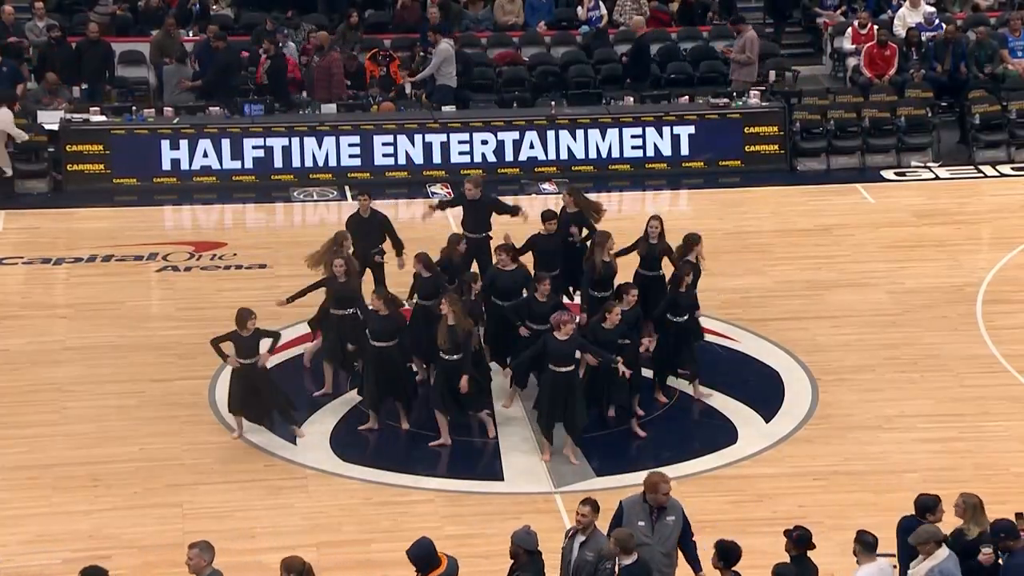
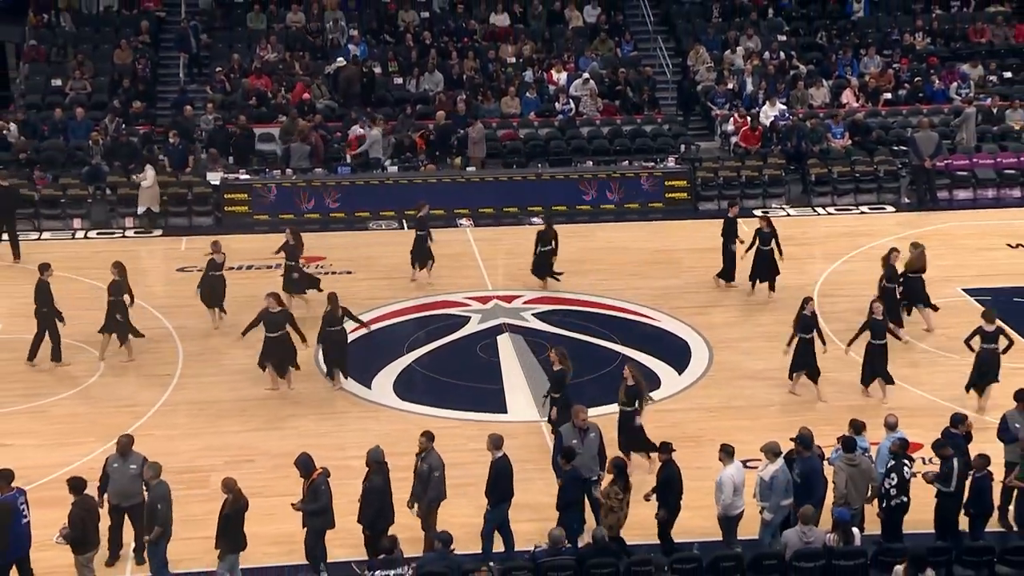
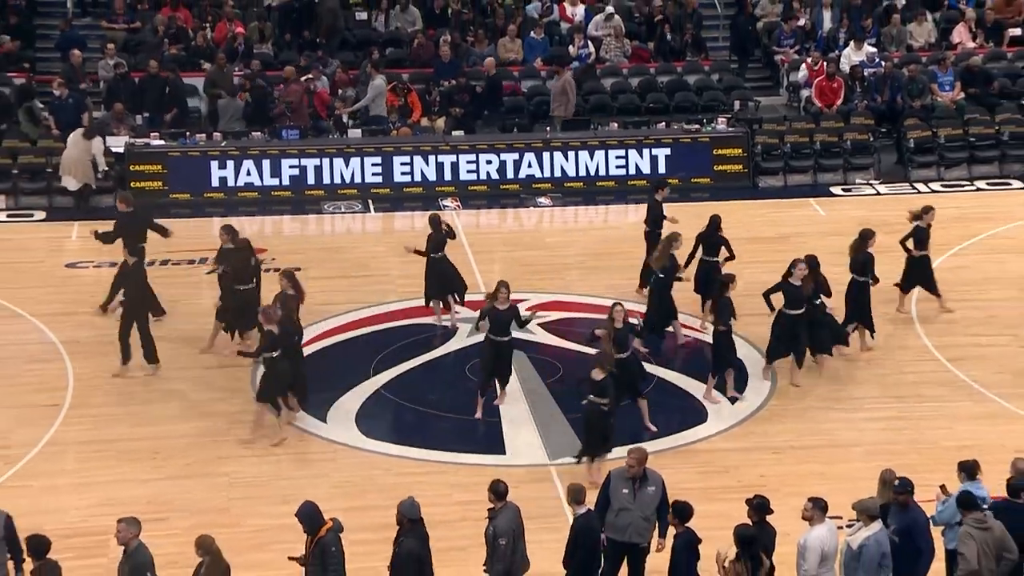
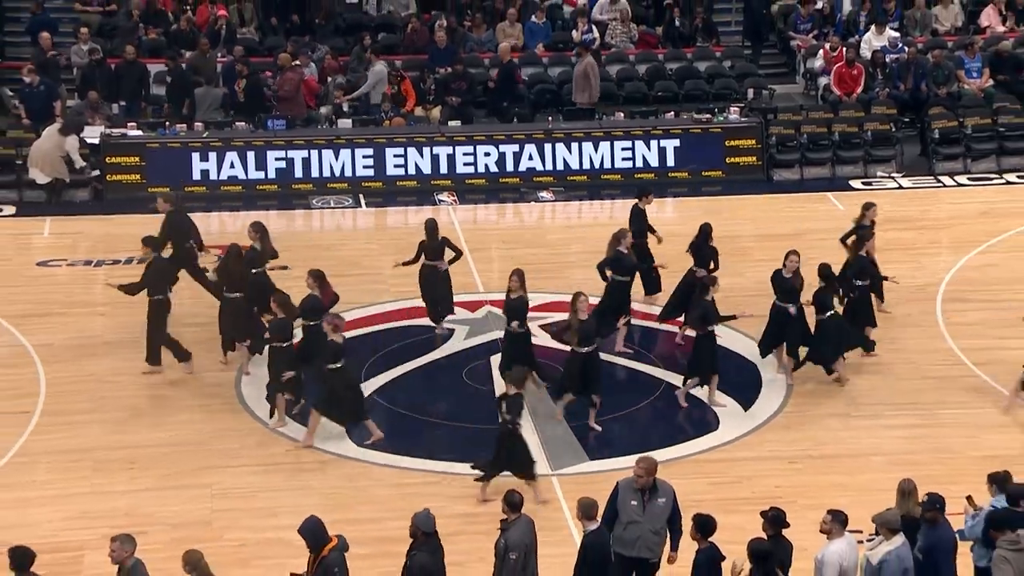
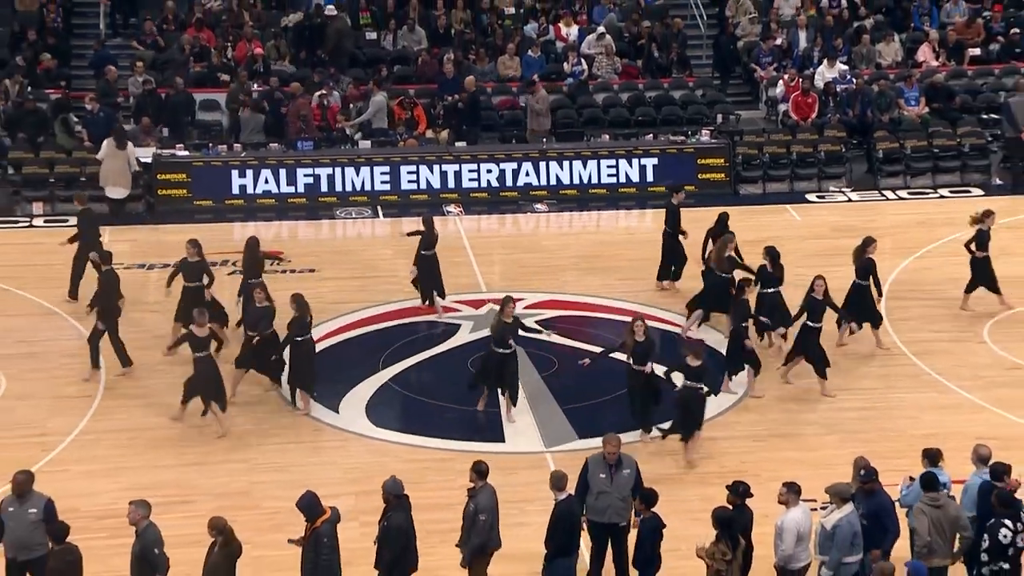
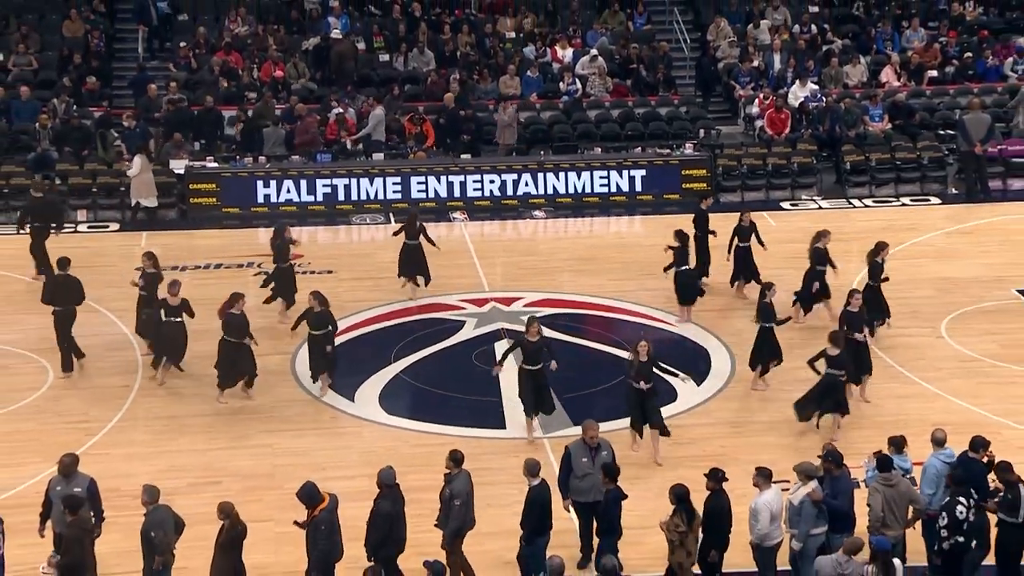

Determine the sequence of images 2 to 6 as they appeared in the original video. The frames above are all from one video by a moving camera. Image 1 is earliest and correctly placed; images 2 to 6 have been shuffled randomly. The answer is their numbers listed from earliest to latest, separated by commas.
4, 3, 5, 6, 2
